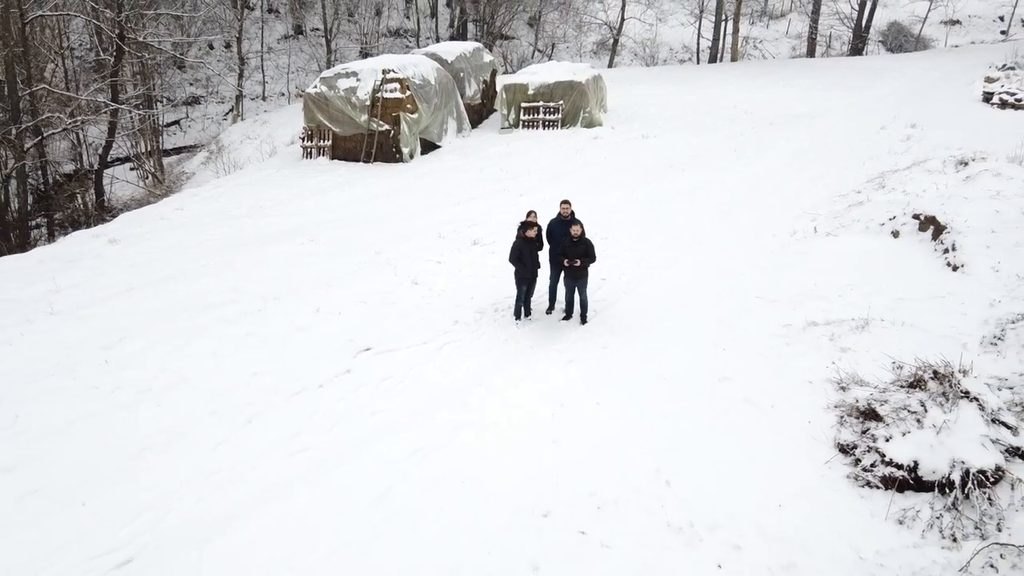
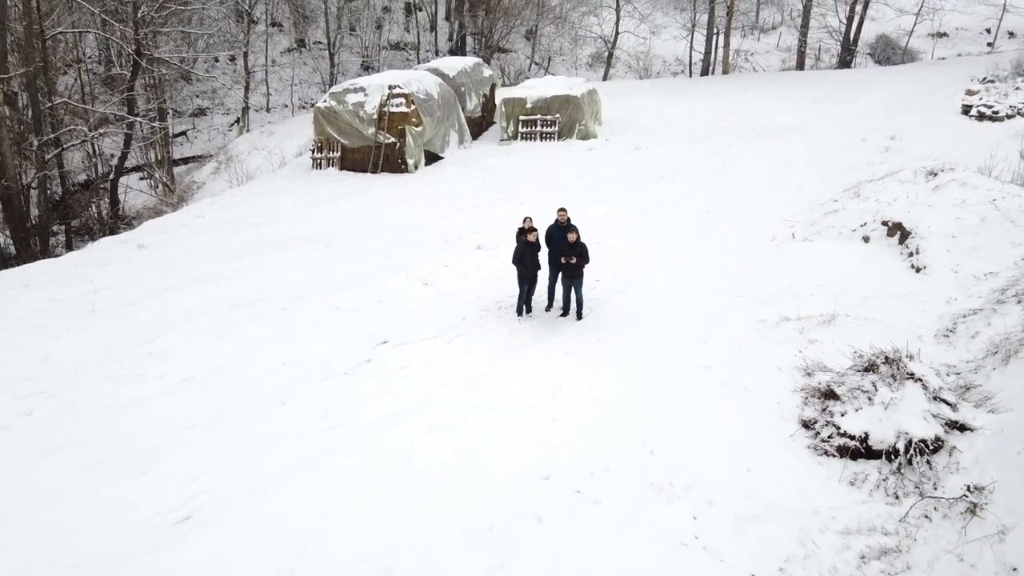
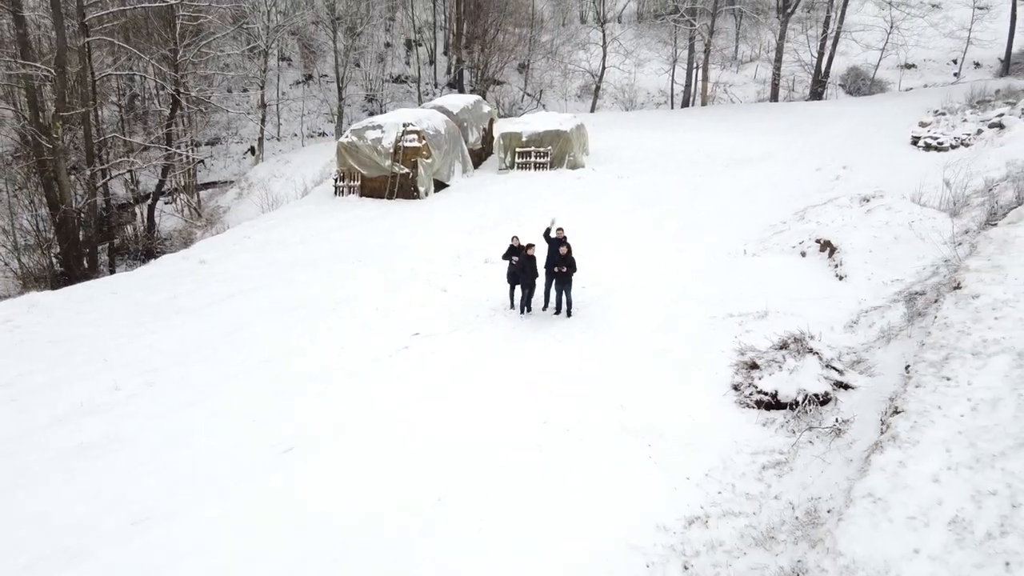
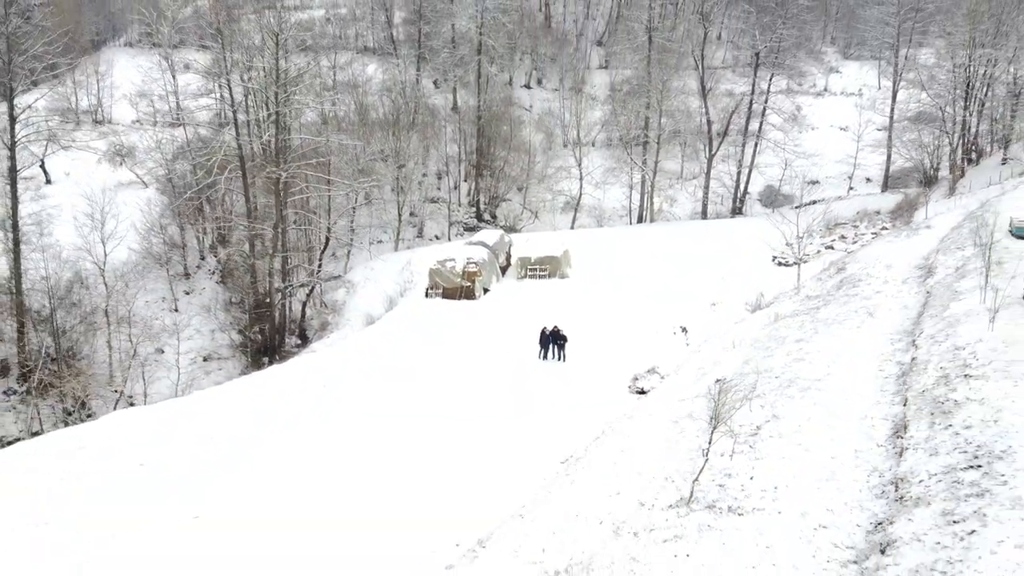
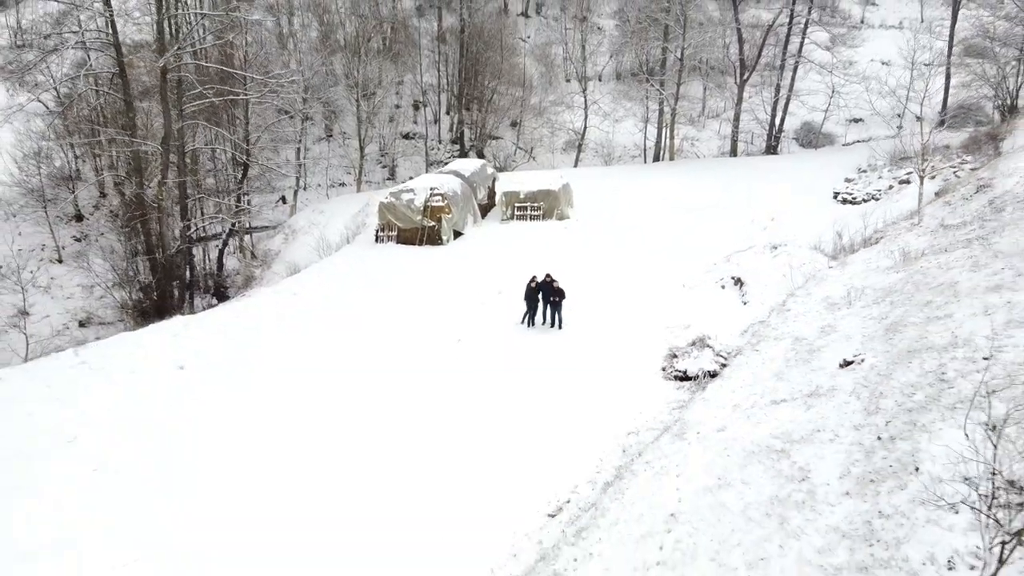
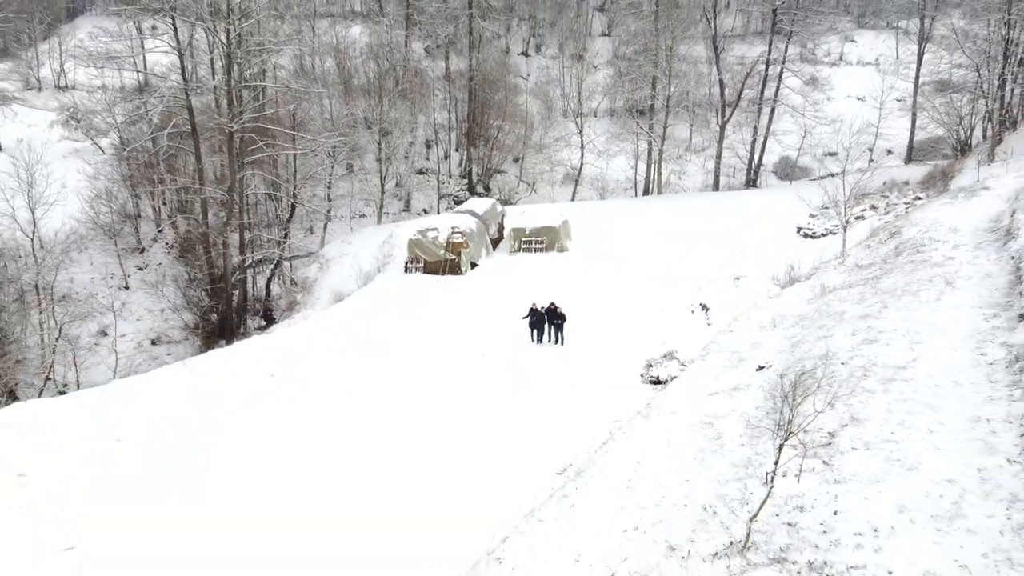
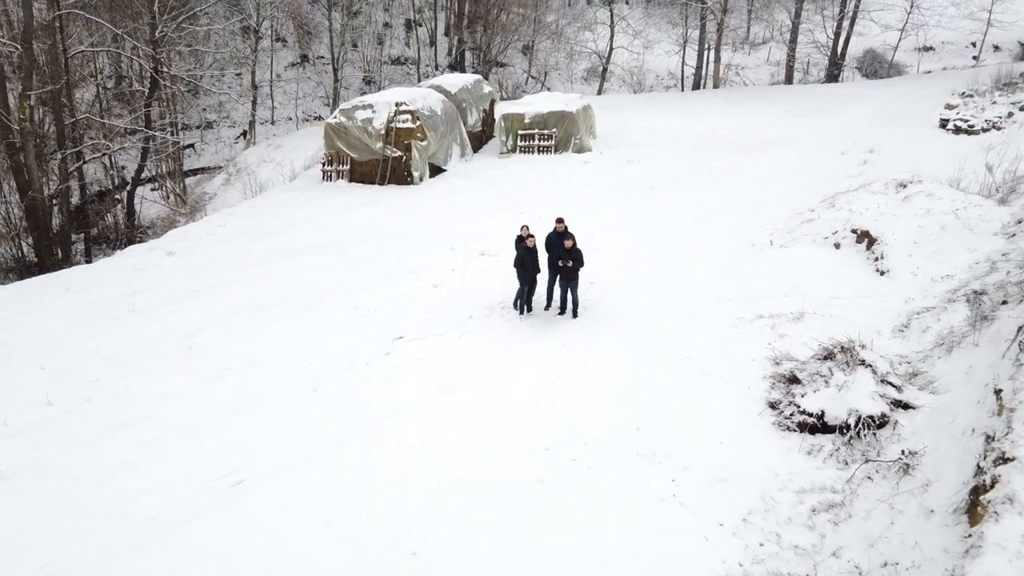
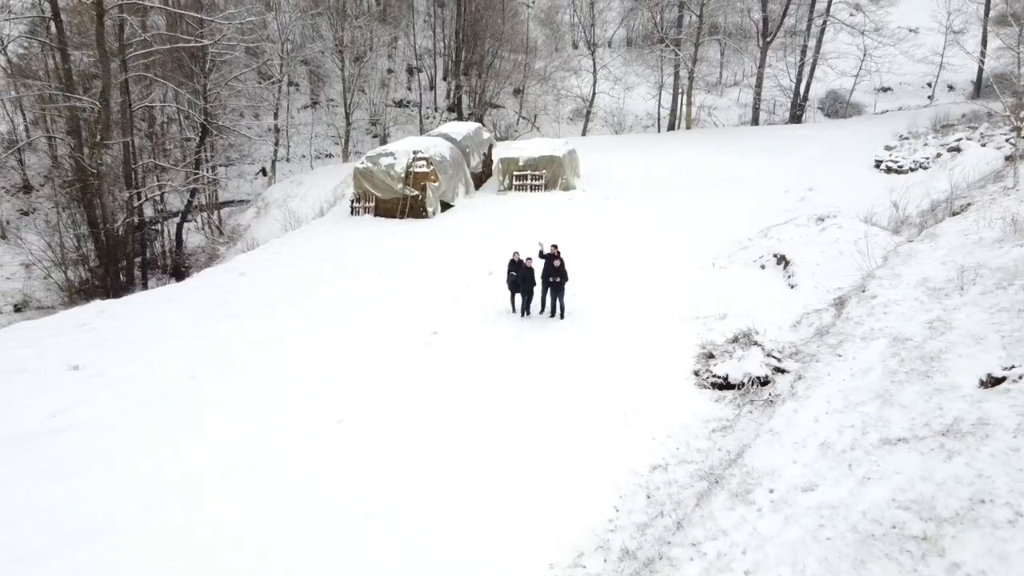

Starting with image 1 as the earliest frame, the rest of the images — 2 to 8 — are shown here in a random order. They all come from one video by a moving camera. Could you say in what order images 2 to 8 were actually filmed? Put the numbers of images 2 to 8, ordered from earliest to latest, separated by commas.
2, 7, 3, 8, 5, 6, 4
